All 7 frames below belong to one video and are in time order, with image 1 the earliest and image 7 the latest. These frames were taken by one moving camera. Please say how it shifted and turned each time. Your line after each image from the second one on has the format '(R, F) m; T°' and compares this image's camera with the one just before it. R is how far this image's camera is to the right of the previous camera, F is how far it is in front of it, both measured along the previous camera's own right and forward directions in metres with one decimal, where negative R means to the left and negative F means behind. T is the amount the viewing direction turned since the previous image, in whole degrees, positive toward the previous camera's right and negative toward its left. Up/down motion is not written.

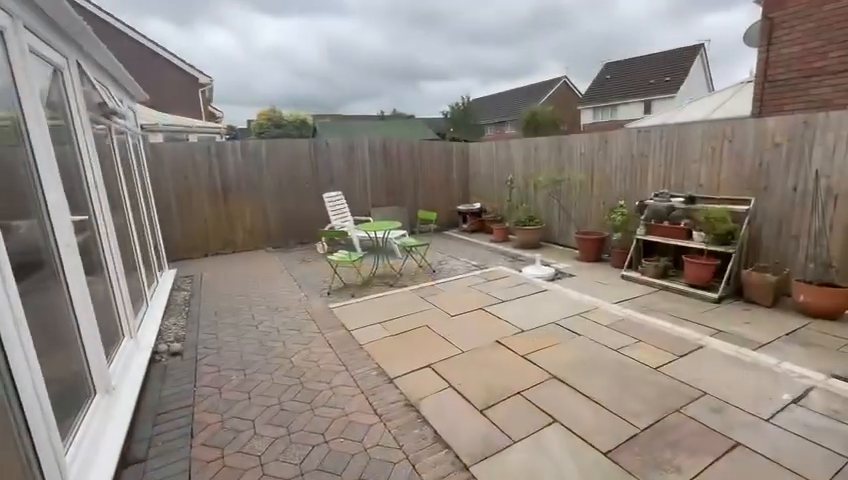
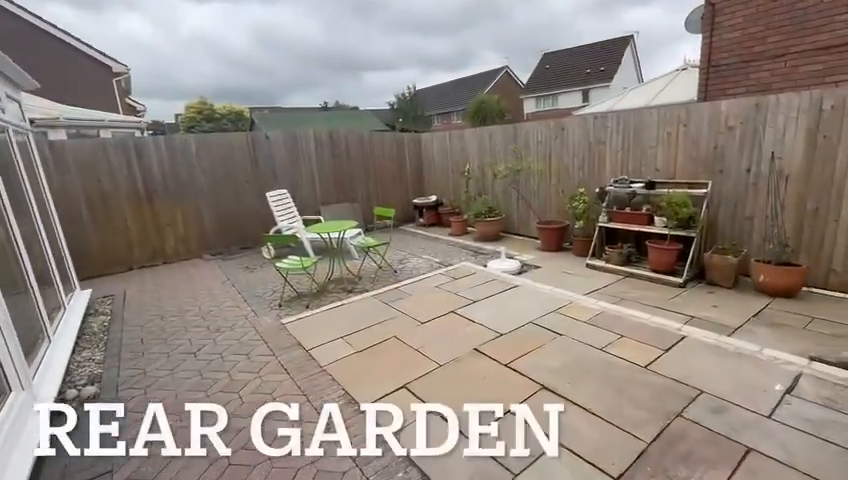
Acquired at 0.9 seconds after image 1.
(-0.1, +0.3) m; +7°
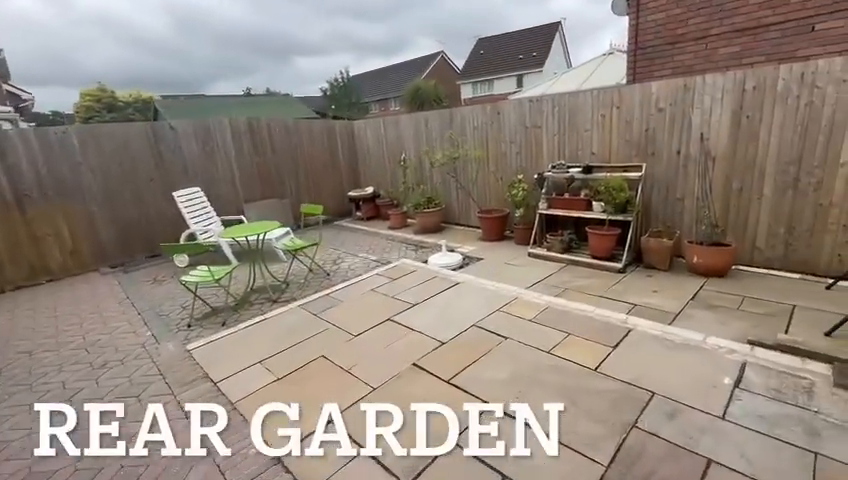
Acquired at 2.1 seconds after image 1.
(+0.1, +0.3) m; +8°
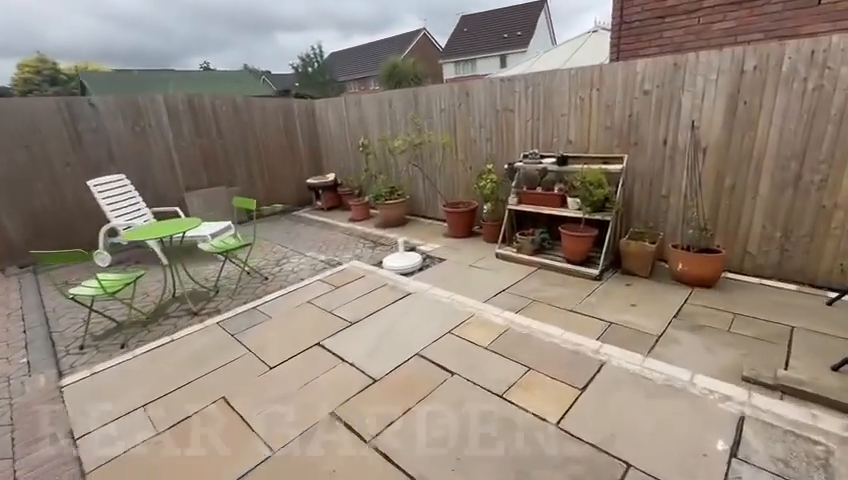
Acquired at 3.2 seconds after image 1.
(+0.3, +0.5) m; +2°
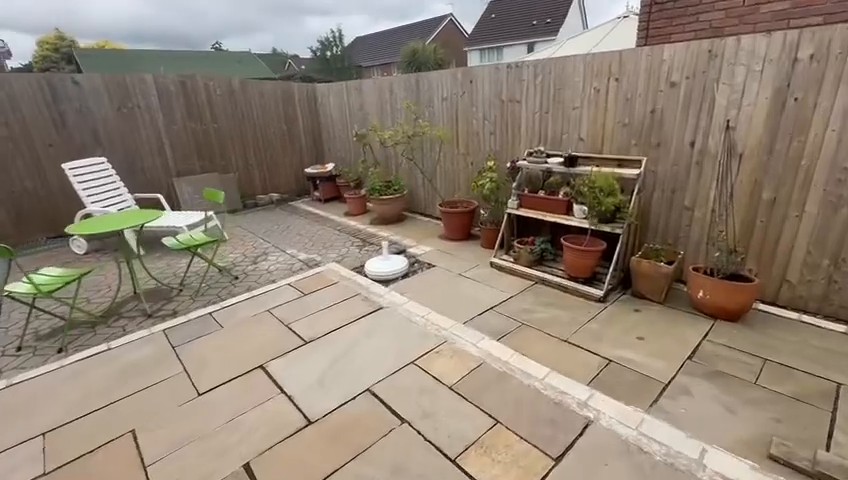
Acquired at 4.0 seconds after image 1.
(+0.3, +0.4) m; -3°
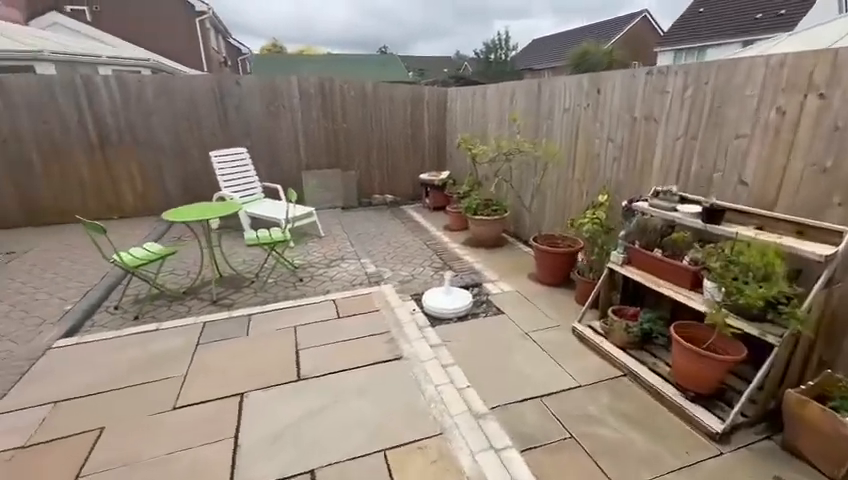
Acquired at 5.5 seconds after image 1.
(+0.5, +0.6) m; -22°
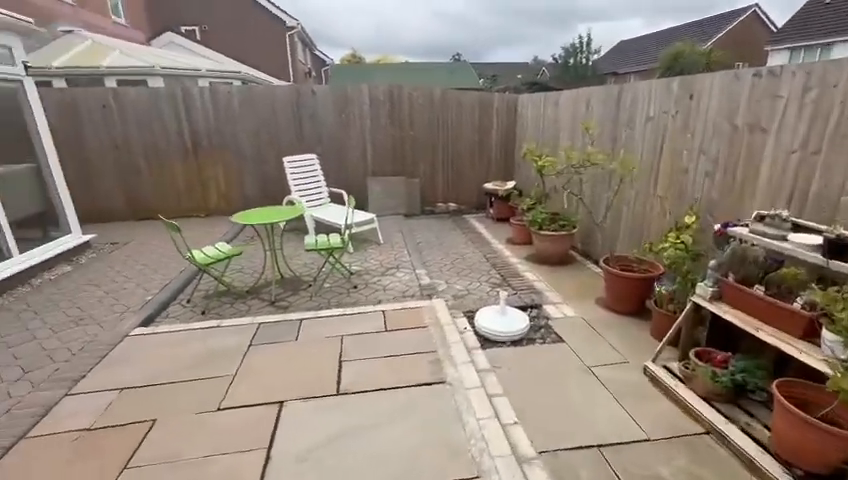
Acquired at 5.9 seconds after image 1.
(+0.1, +0.1) m; -10°
